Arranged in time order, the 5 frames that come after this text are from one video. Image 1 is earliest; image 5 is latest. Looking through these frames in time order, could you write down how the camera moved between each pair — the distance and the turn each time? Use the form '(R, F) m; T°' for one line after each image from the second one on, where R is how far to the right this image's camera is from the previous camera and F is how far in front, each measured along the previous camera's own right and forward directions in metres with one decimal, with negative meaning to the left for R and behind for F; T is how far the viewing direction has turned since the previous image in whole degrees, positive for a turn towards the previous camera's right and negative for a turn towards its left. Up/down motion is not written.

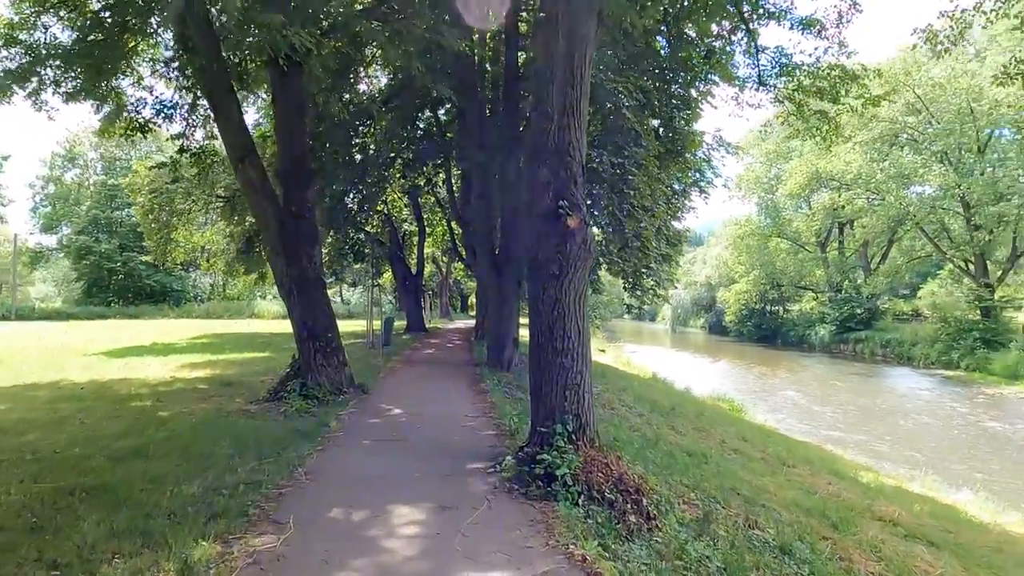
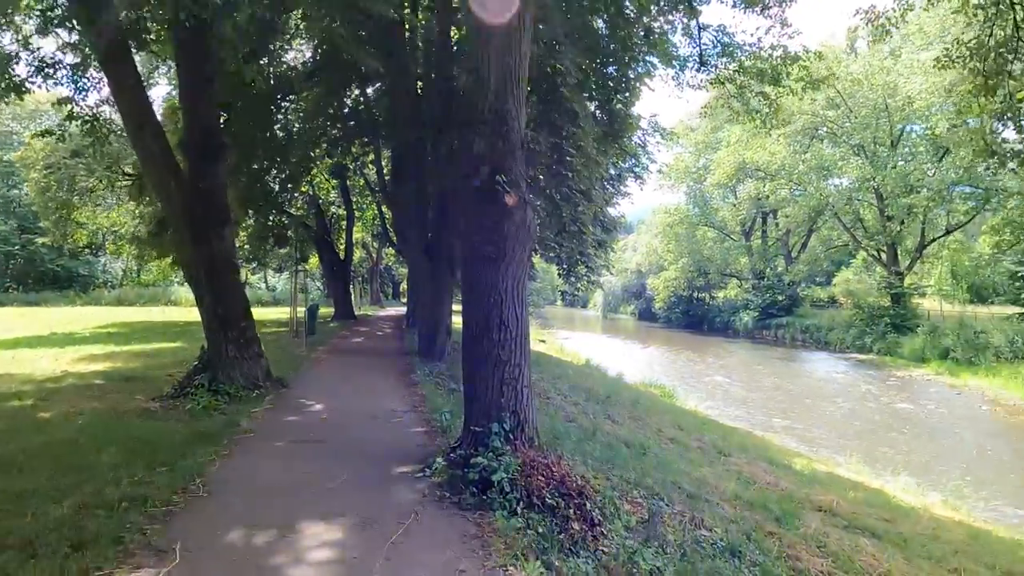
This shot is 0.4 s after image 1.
(0.0, +0.5) m; +6°
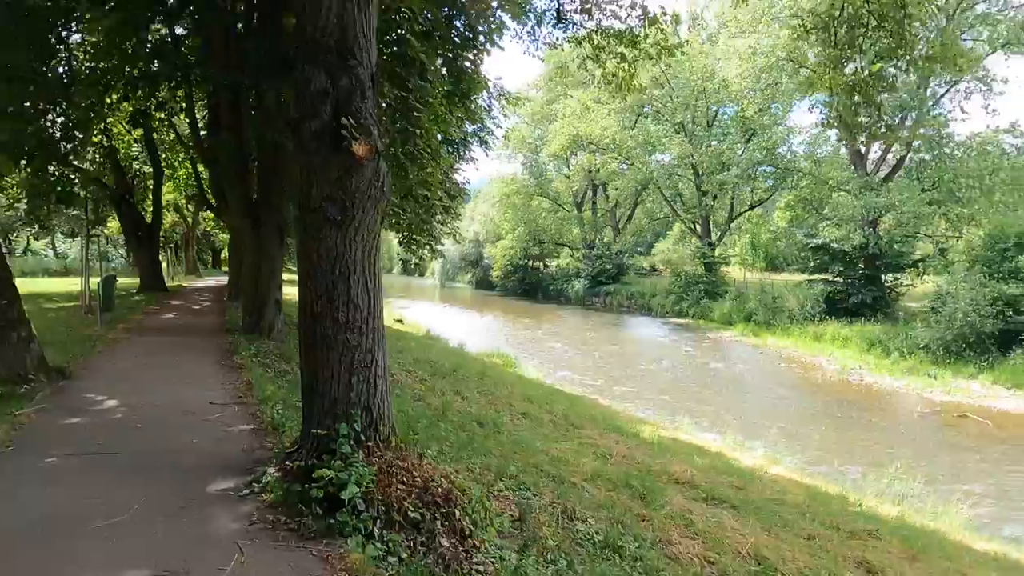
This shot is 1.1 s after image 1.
(-0.1, +0.8) m; +14°
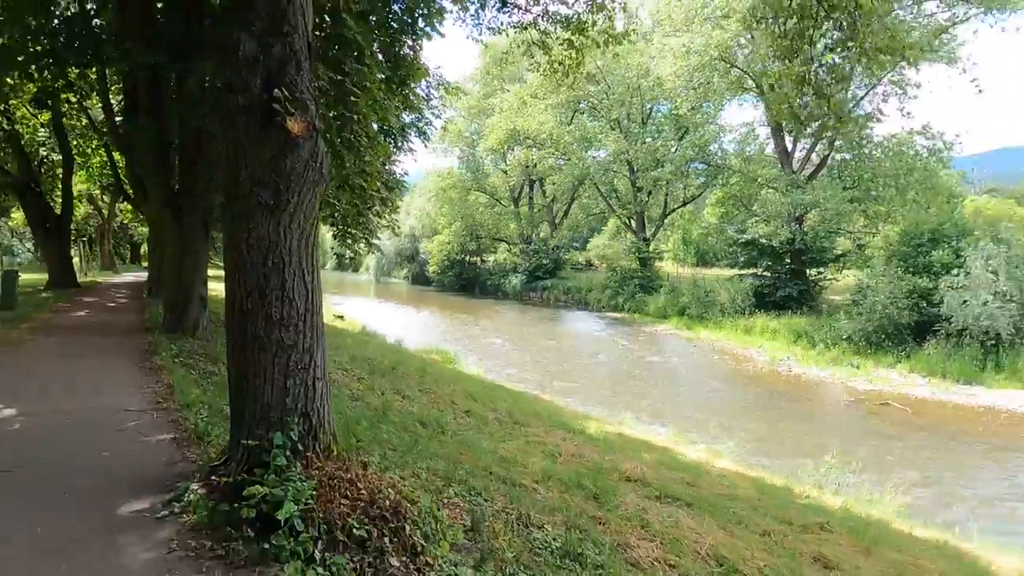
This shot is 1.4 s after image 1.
(-0.1, +0.3) m; +6°
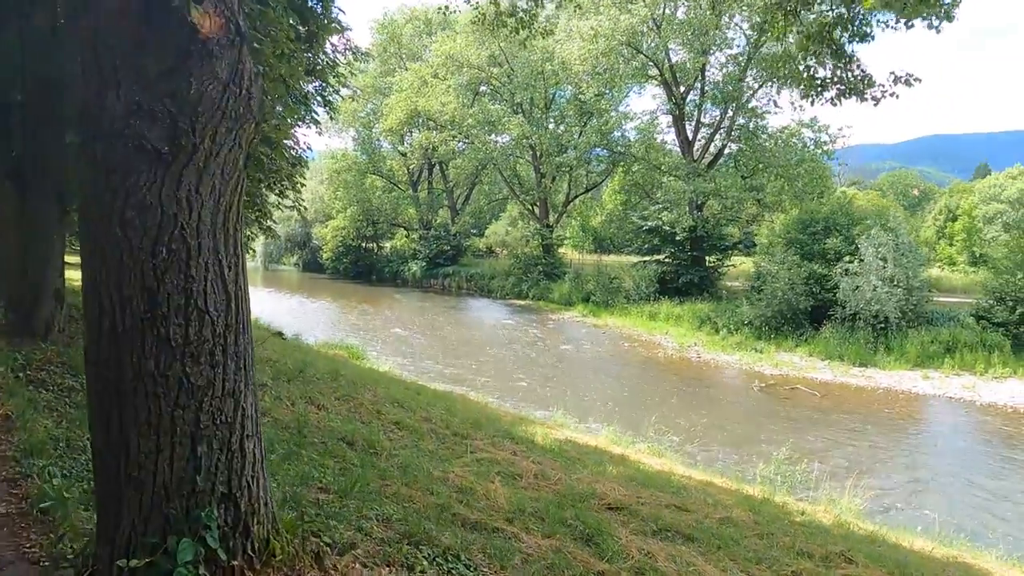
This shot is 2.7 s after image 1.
(-0.5, +1.3) m; +9°
